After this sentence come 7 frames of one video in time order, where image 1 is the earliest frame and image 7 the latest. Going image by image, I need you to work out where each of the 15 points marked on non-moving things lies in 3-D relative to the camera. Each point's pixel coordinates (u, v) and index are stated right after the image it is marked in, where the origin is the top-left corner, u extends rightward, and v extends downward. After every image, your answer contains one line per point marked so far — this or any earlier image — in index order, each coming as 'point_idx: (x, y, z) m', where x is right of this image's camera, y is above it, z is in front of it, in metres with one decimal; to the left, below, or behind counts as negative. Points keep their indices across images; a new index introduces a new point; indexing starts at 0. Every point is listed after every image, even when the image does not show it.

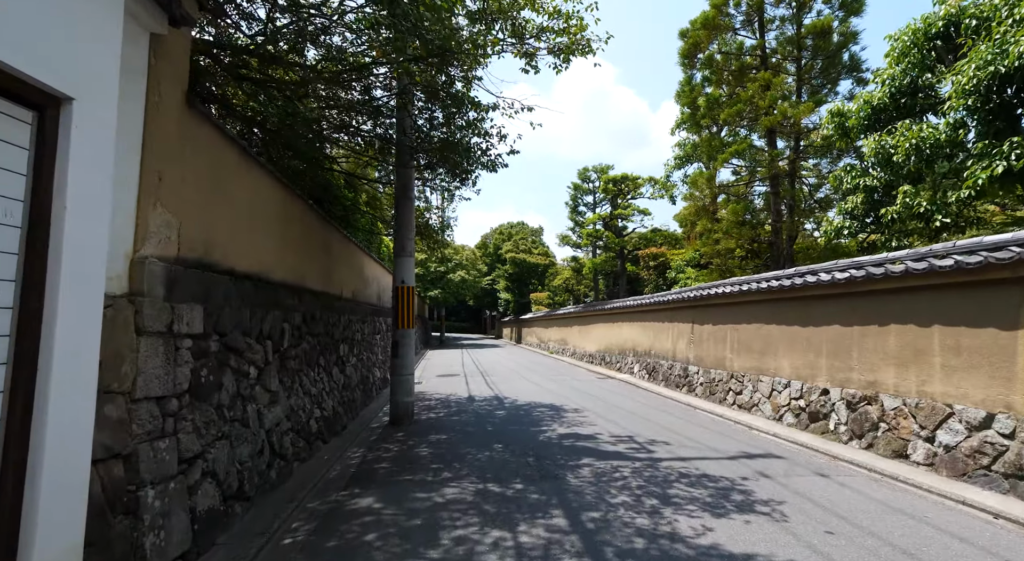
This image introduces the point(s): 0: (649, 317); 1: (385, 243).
0: (+3.4, -0.9, +13.4) m
1: (-4.1, +1.4, +16.3) m
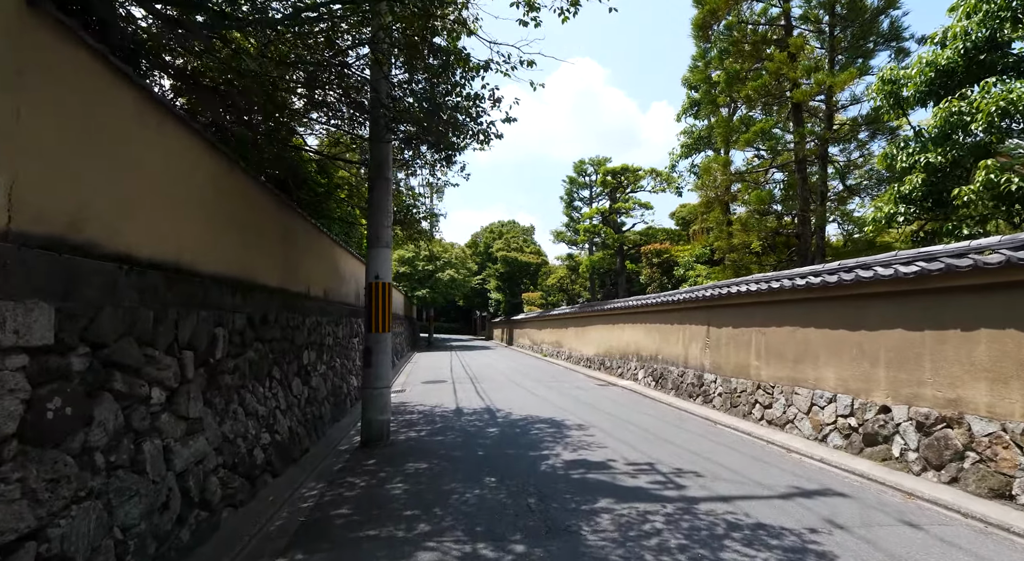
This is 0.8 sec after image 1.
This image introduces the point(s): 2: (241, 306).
0: (+3.2, -0.9, +12.2) m
1: (-4.3, +1.5, +15.0) m
2: (-2.6, -0.2, +5.2) m
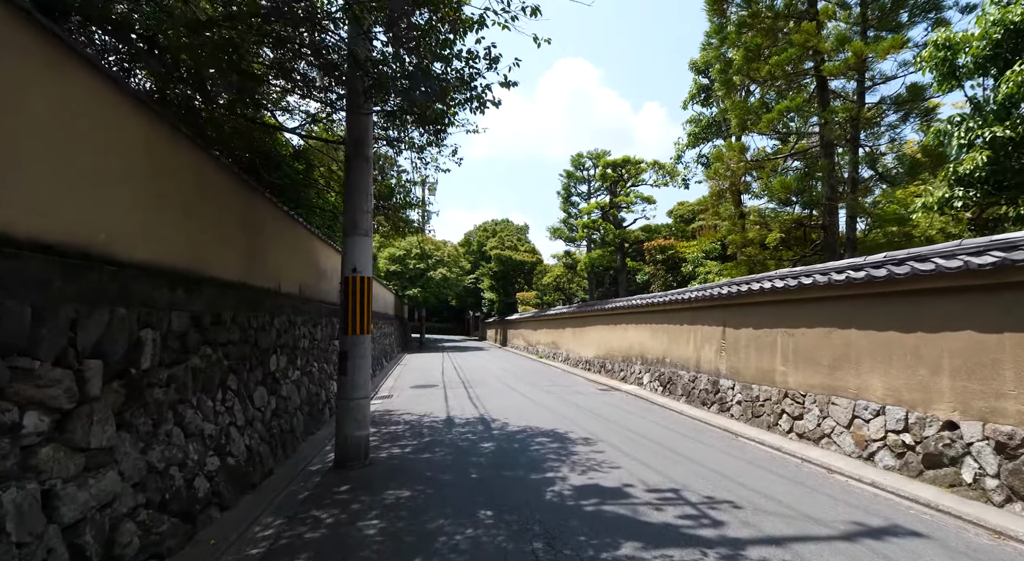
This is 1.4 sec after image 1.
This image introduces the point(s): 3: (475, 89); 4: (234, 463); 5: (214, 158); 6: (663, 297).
0: (+3.2, -0.8, +11.4) m
1: (-4.5, +1.5, +14.0) m
2: (-2.6, -0.2, +4.3) m
3: (-0.3, +1.8, +5.0) m
4: (-2.5, -1.6, +4.7) m
5: (-2.8, +1.2, +5.1) m
6: (+3.3, -0.4, +11.7) m
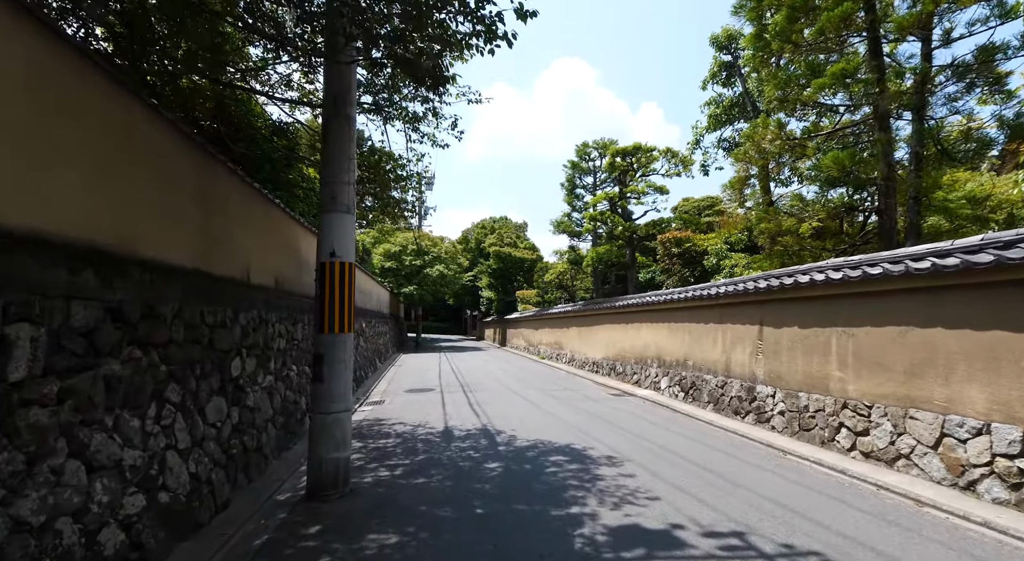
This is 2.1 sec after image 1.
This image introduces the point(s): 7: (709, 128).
0: (+3.2, -0.7, +10.3) m
1: (-4.4, +1.7, +12.9) m
2: (-2.5, -0.1, +3.2) m
3: (-0.2, +1.9, +3.9) m
4: (-2.3, -1.5, +3.7) m
5: (-2.7, +1.3, +4.0) m
6: (+3.4, -0.3, +10.6) m
7: (+4.5, +3.4, +12.1) m
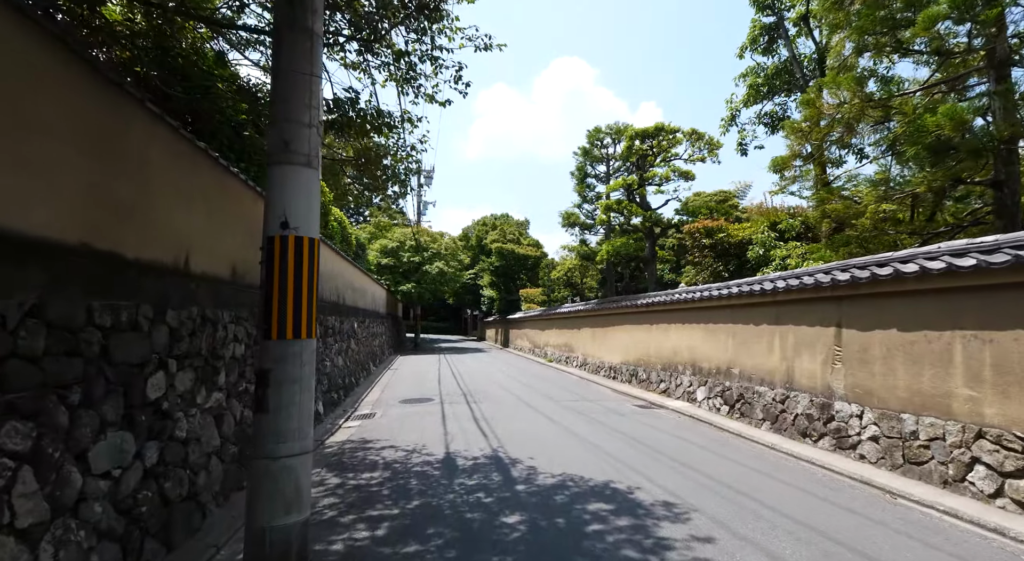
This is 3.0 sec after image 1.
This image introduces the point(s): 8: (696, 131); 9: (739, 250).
0: (+3.4, -0.6, +8.9) m
1: (-4.2, +1.8, +11.4) m
2: (-2.3, +0.1, +1.7) m
3: (0.0, +2.0, +2.4) m
4: (-2.1, -1.4, +2.2) m
5: (-2.5, +1.4, +2.5) m
6: (+3.6, -0.1, +9.1) m
7: (+4.7, +3.5, +10.6) m
8: (+4.7, +3.8, +13.8) m
9: (+4.8, +0.6, +11.3) m
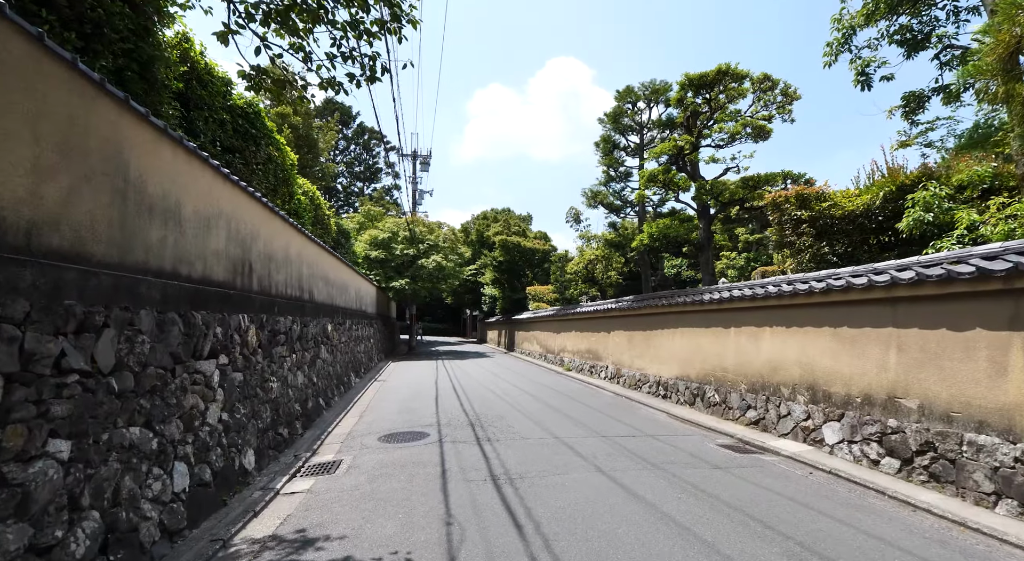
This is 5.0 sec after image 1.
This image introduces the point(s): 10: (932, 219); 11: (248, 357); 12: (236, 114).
0: (+3.8, -0.4, +5.8) m
1: (-3.8, +2.0, +8.3) m
2: (-1.9, +0.3, -1.4) m
3: (+0.4, +2.2, -0.7) m
4: (-1.7, -1.2, -0.9) m
5: (-2.1, +1.6, -0.6) m
6: (+4.0, +0.1, +6.1) m
7: (+5.0, +3.7, +7.6) m
8: (+5.1, +4.0, +10.8) m
9: (+5.2, +0.8, +8.2) m
10: (+4.9, +0.7, +6.3) m
11: (-3.0, -0.9, +6.0) m
12: (-3.7, +2.2, +7.2) m
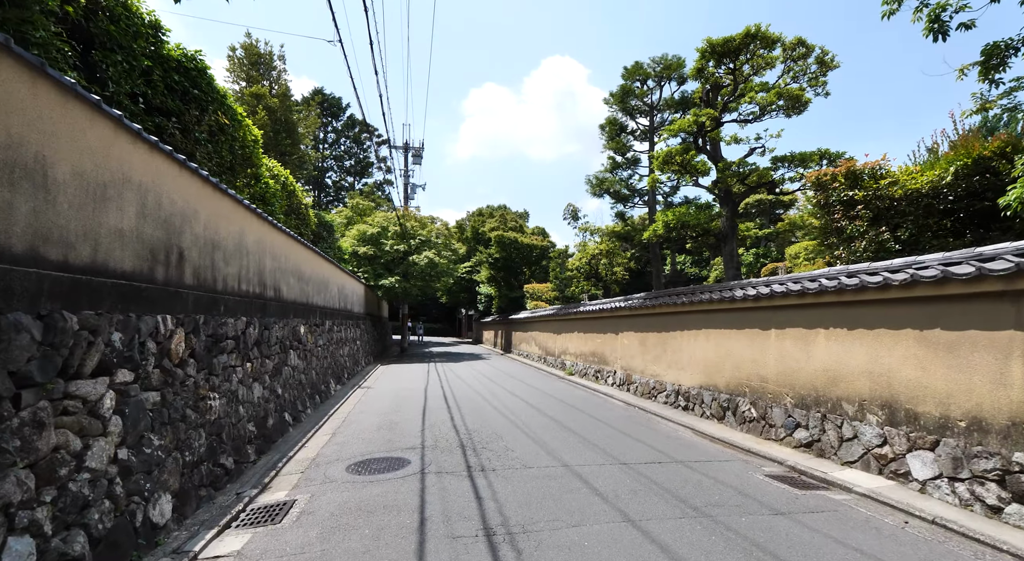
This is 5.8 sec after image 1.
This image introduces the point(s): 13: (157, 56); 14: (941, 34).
0: (+3.8, -0.3, +4.5) m
1: (-3.8, +2.1, +7.0) m
2: (-1.8, +0.4, -2.7) m
3: (+0.5, +2.3, -2.0) m
4: (-1.7, -1.1, -2.3) m
5: (-2.0, +1.7, -2.0) m
6: (+4.0, +0.2, +4.8) m
7: (+5.0, +3.8, +6.3) m
8: (+5.1, +4.1, +9.4) m
9: (+5.2, +0.9, +6.9) m
10: (+4.9, +0.8, +5.0) m
11: (-3.0, -0.8, +4.6) m
12: (-3.7, +2.3, +5.8) m
13: (-3.7, +2.4, +5.6) m
14: (+5.0, +2.9, +6.2) m
